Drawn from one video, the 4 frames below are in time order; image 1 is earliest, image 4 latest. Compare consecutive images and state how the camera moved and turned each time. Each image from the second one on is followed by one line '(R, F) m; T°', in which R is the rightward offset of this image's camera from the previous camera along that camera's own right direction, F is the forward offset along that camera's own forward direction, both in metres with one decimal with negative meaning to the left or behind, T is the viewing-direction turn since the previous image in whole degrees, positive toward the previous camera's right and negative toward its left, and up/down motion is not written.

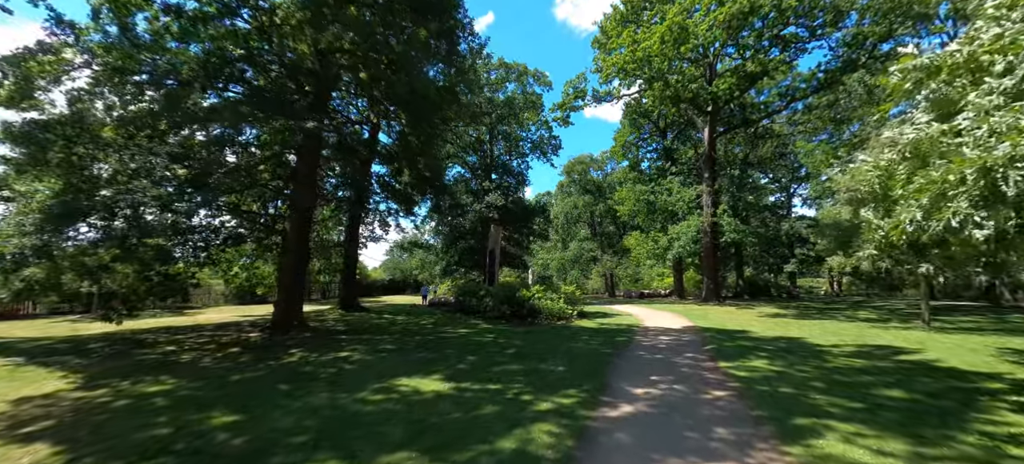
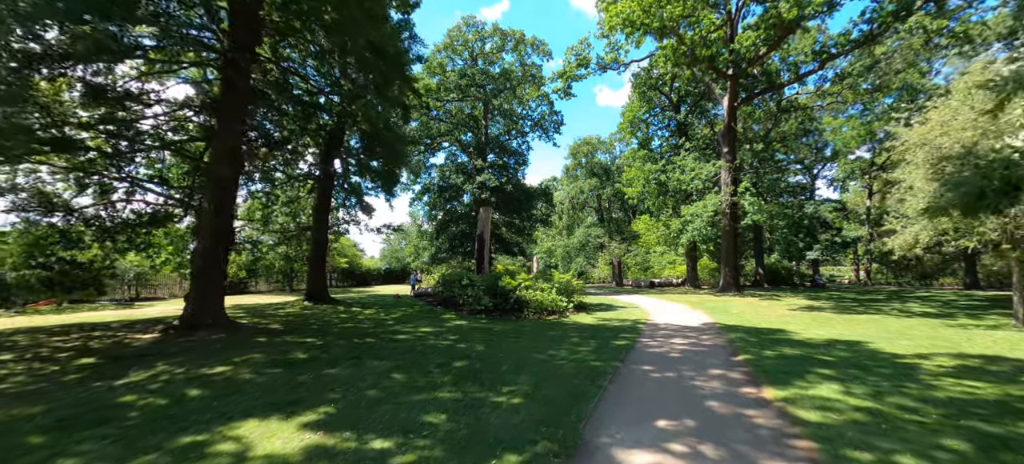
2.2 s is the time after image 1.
(+0.8, +2.3) m; -1°
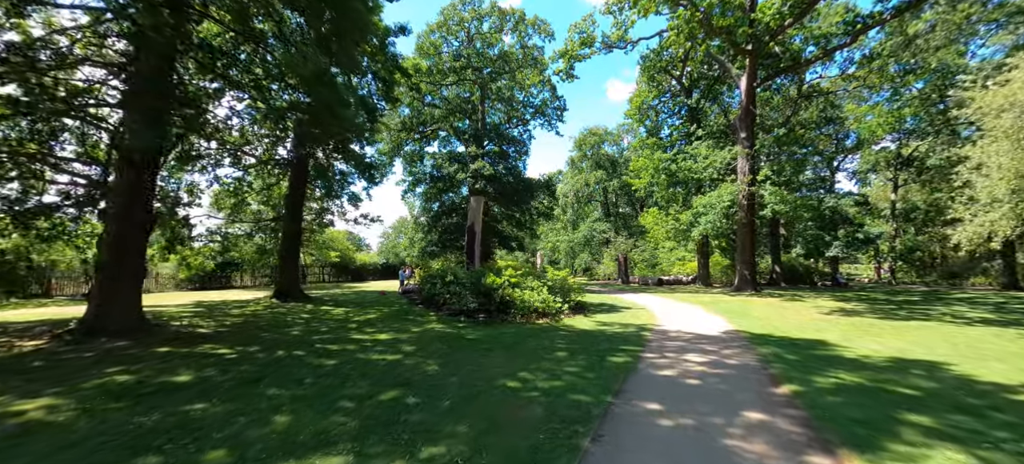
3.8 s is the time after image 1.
(+0.5, +1.7) m; -1°
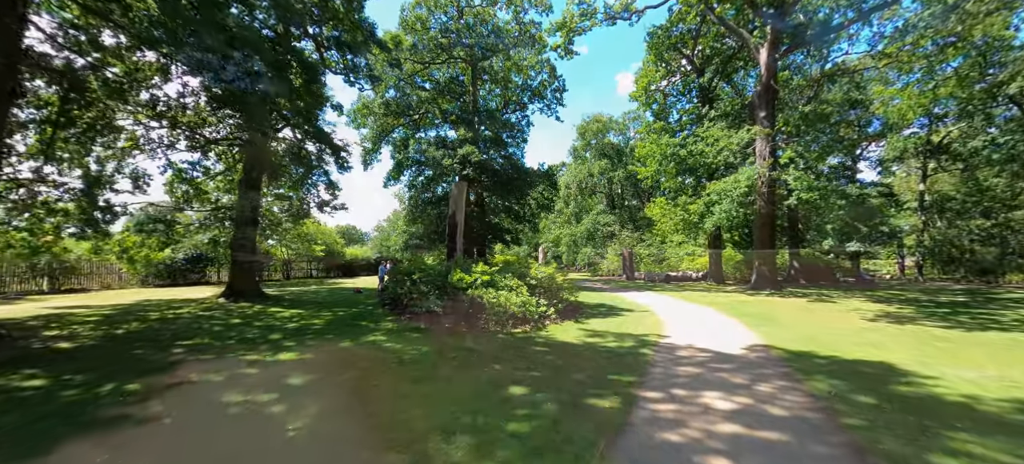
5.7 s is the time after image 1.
(+0.7, +1.9) m; -1°
